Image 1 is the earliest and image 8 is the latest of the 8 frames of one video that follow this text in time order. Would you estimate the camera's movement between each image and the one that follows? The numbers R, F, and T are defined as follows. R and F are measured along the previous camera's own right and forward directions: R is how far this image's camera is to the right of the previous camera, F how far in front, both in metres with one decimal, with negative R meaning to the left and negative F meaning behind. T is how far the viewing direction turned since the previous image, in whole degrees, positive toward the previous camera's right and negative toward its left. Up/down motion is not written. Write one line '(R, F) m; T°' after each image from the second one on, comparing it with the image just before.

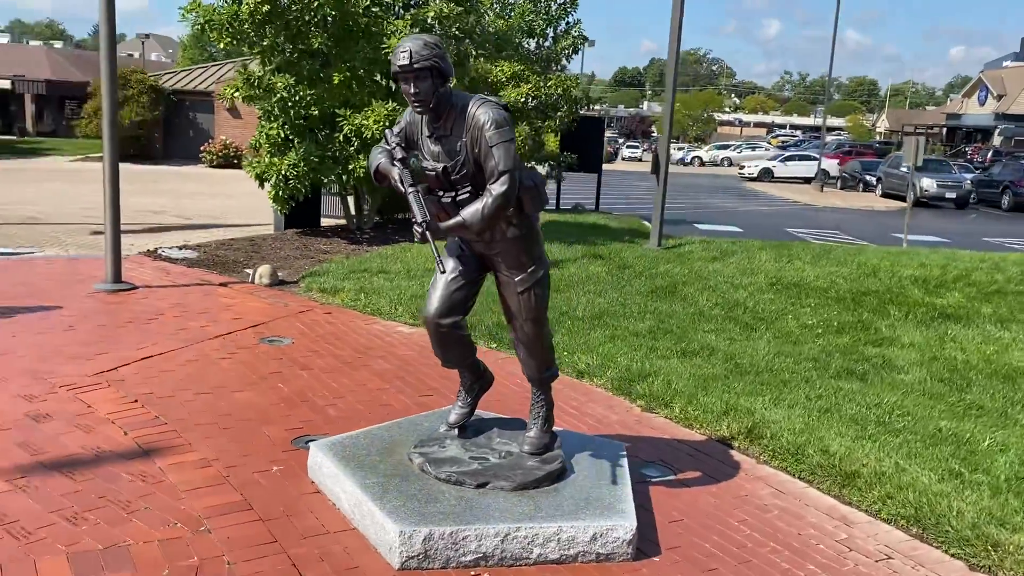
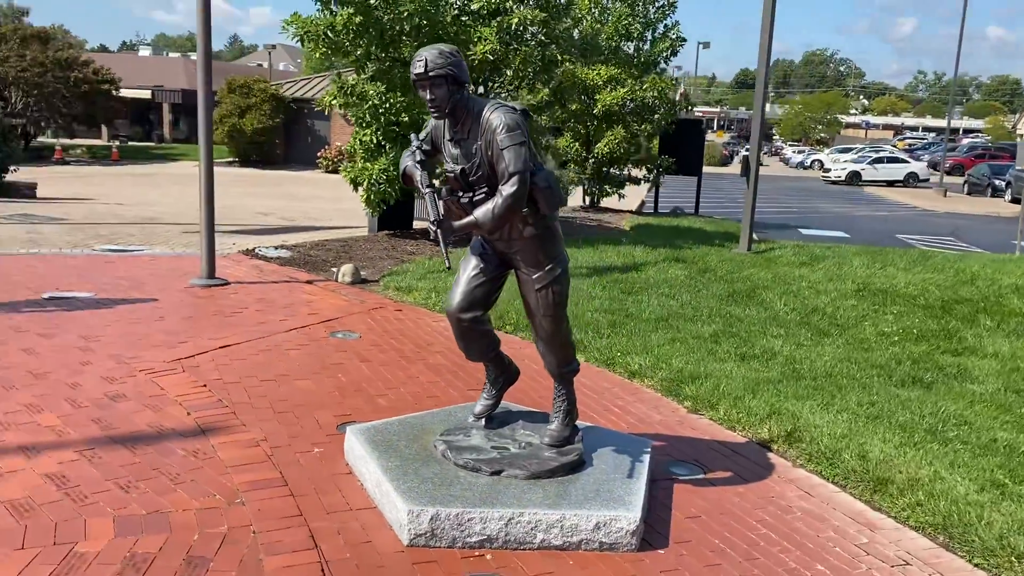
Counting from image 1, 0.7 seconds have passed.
(+0.4, -0.1) m; -7°
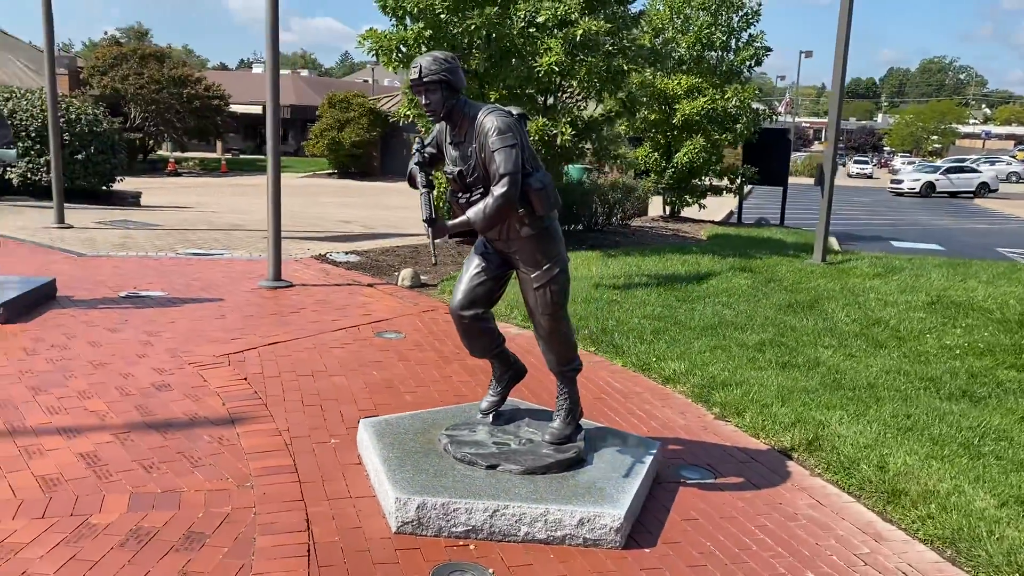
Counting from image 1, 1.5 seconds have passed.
(+0.4, -0.1) m; -6°
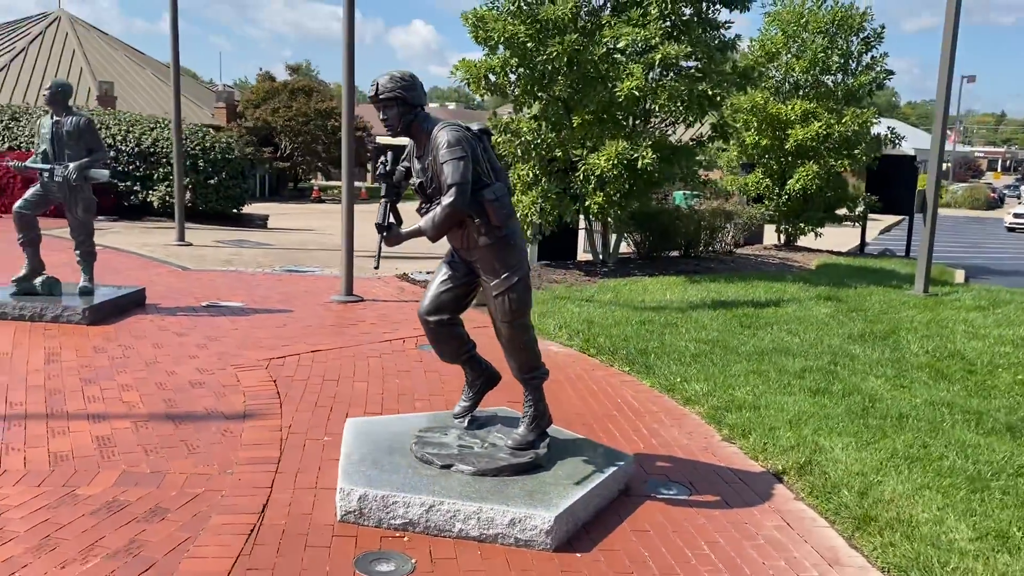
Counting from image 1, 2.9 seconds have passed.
(+0.8, -0.1) m; -10°
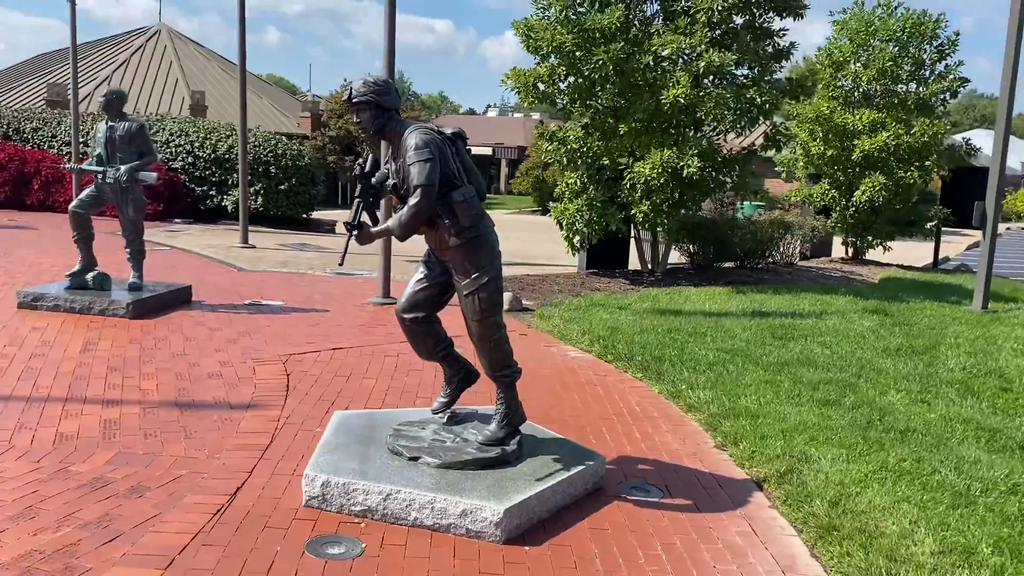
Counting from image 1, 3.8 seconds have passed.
(+0.5, -0.1) m; -6°
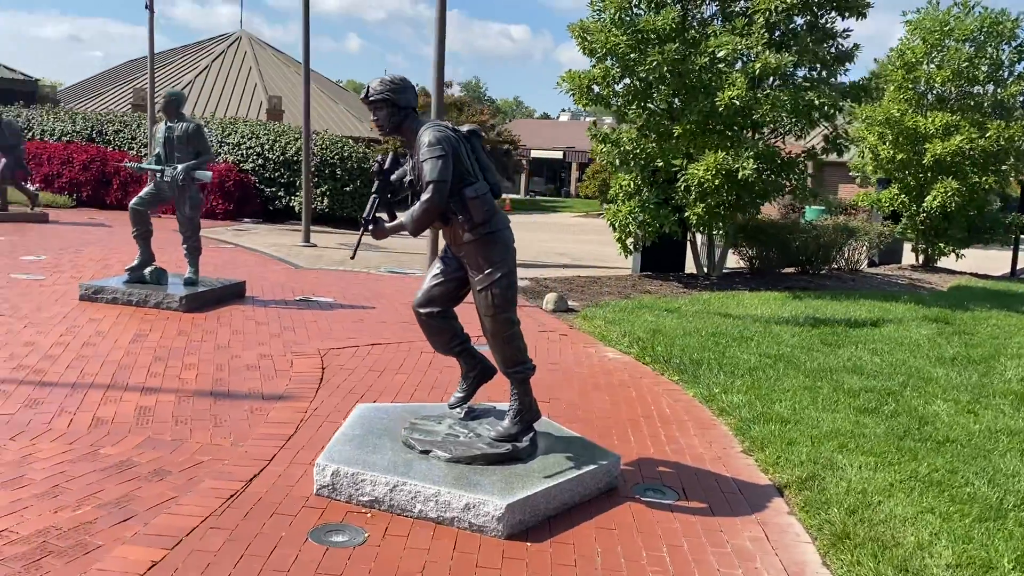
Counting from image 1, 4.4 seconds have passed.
(+0.3, 0.0) m; -5°
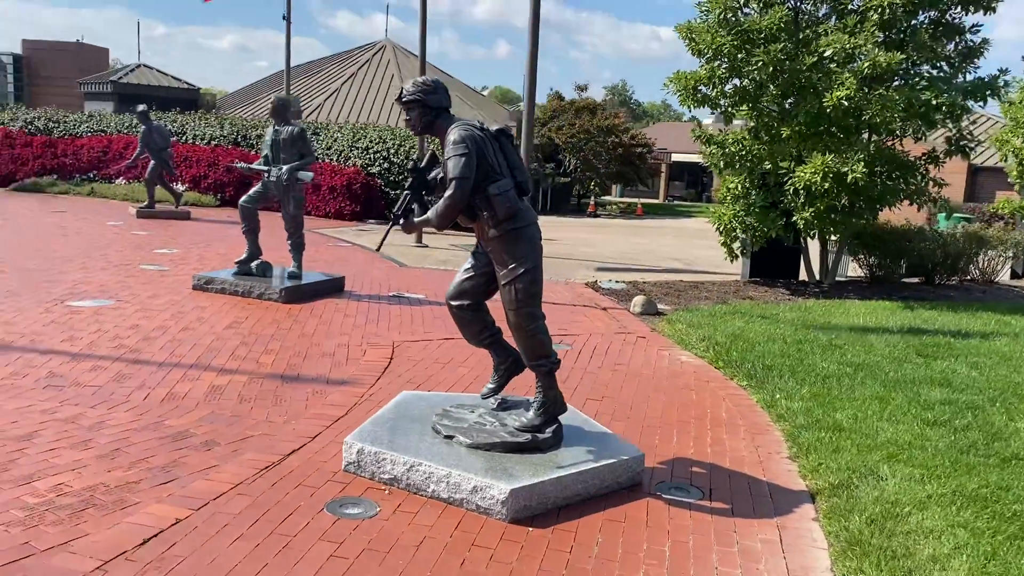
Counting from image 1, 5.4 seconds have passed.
(+0.5, -0.1) m; -9°
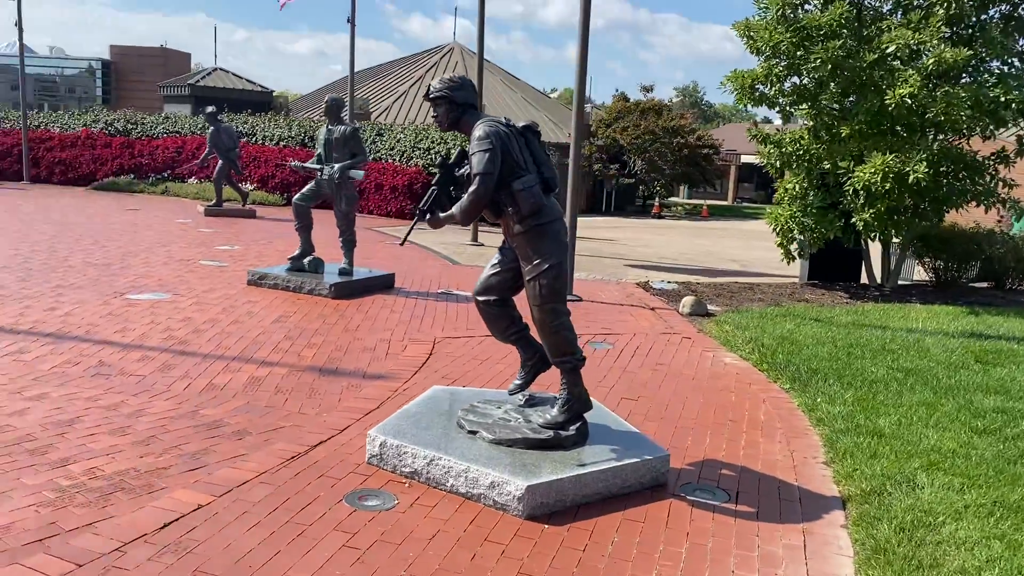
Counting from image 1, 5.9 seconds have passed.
(+0.2, 0.0) m; -4°
